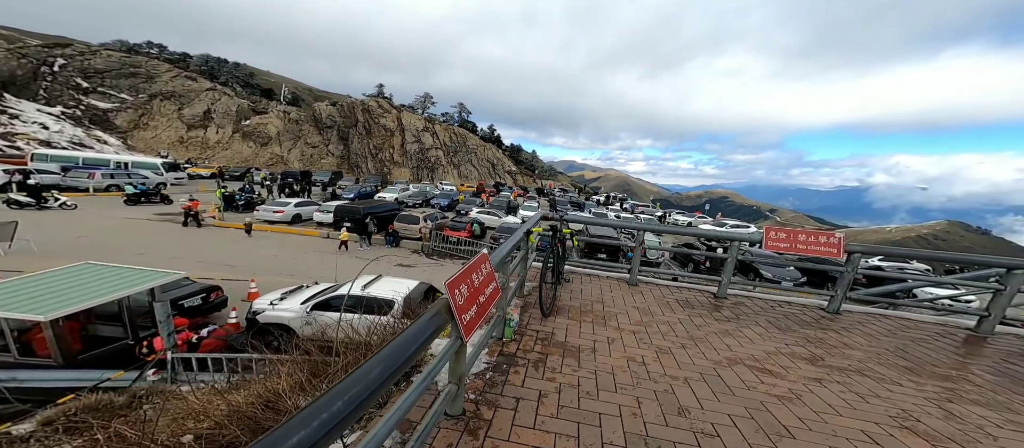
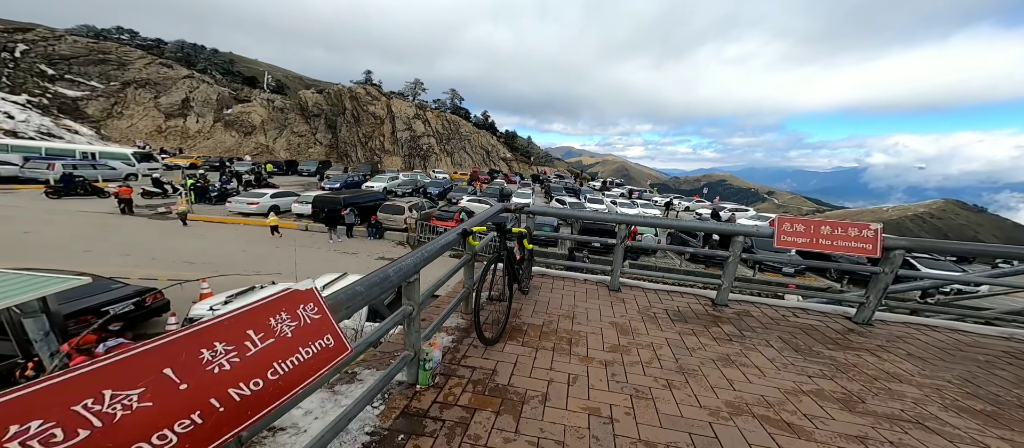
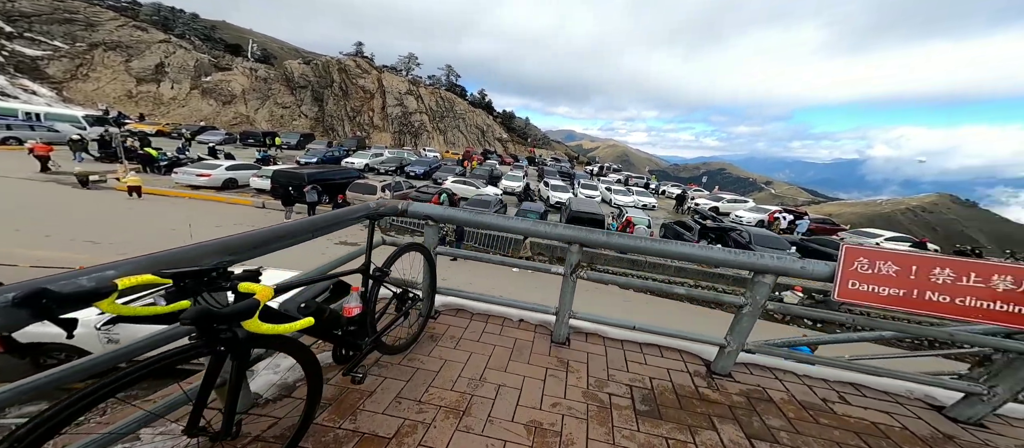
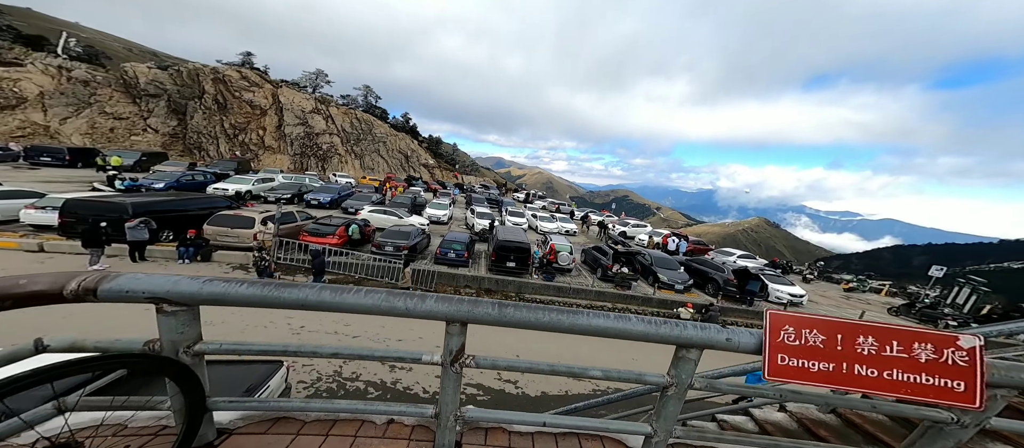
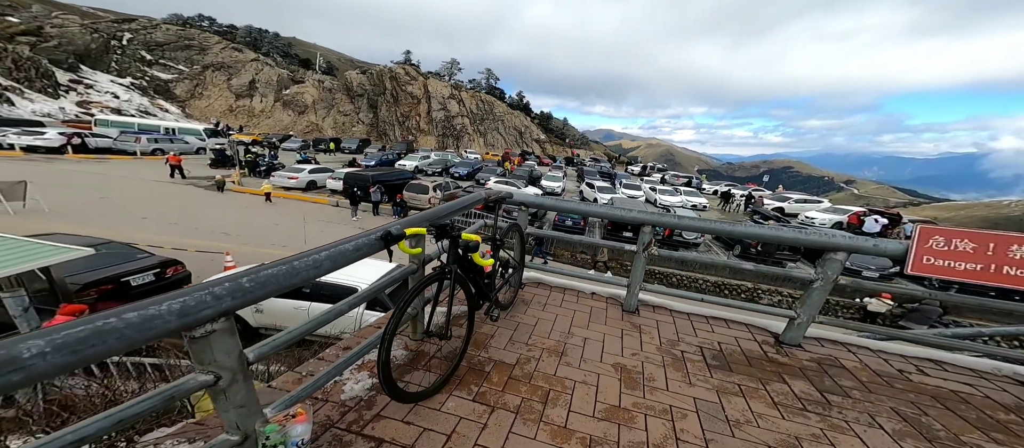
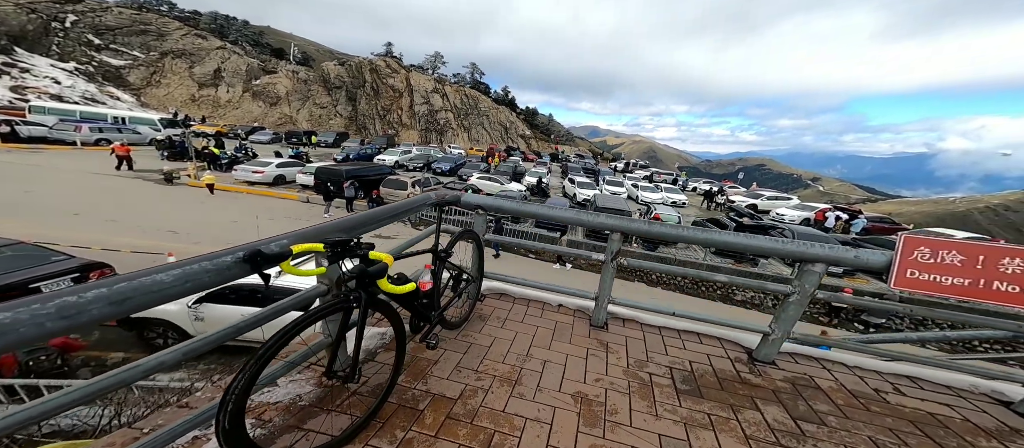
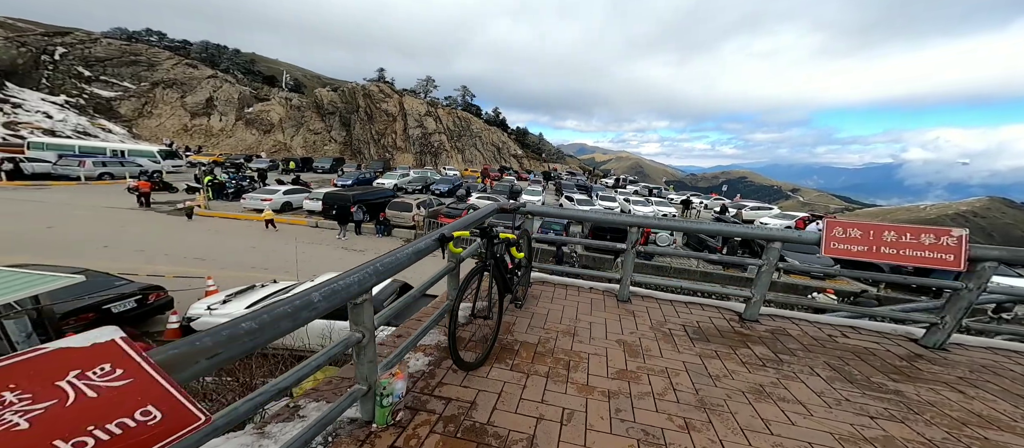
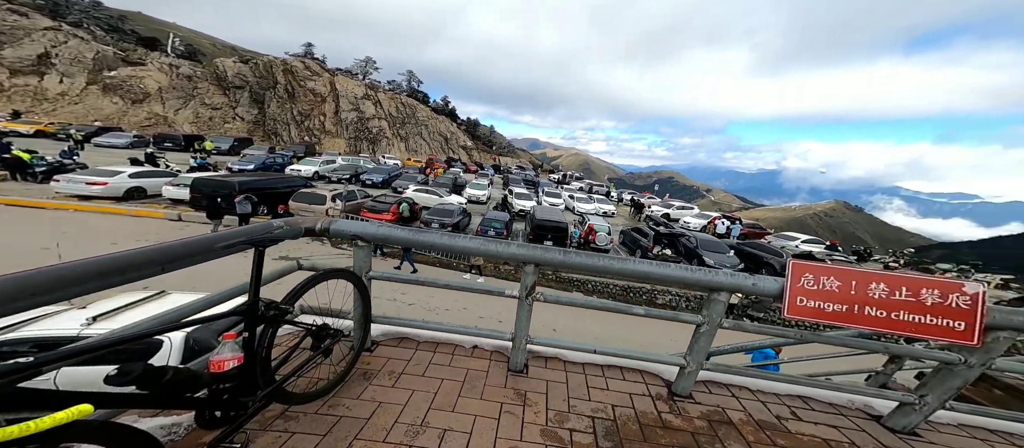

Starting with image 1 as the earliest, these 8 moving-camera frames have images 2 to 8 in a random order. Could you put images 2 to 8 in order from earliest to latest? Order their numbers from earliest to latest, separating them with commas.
2, 7, 5, 6, 3, 8, 4
